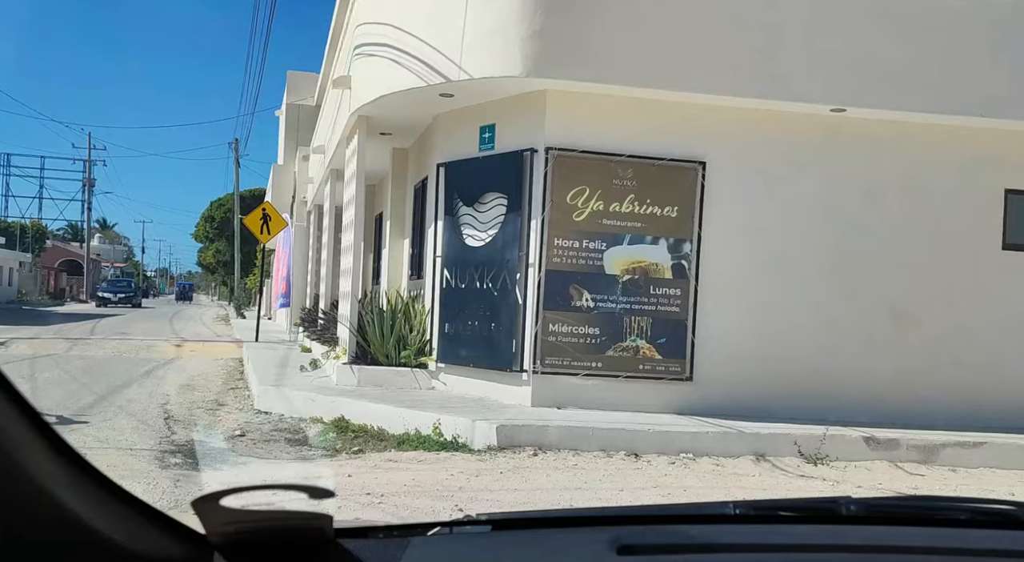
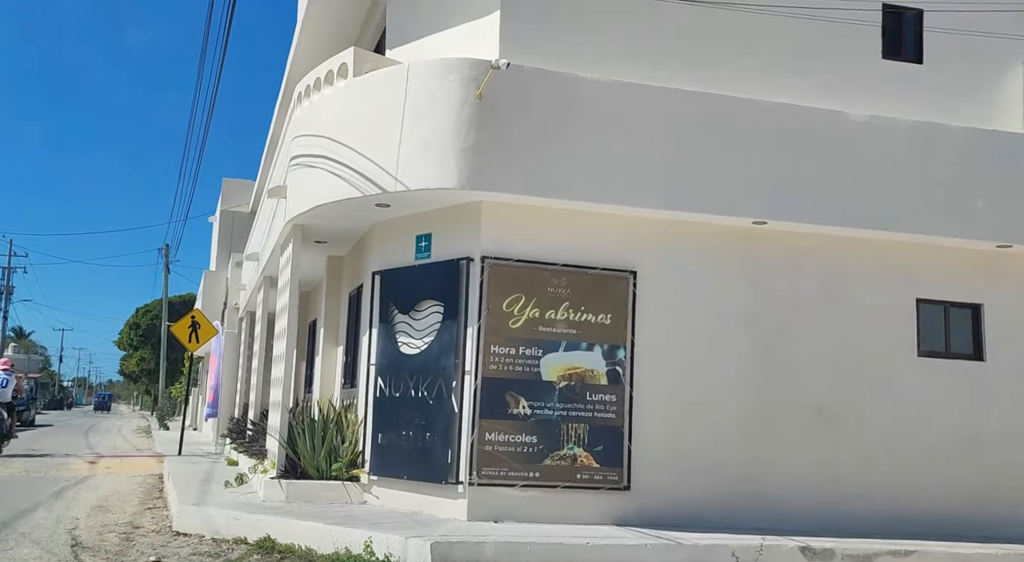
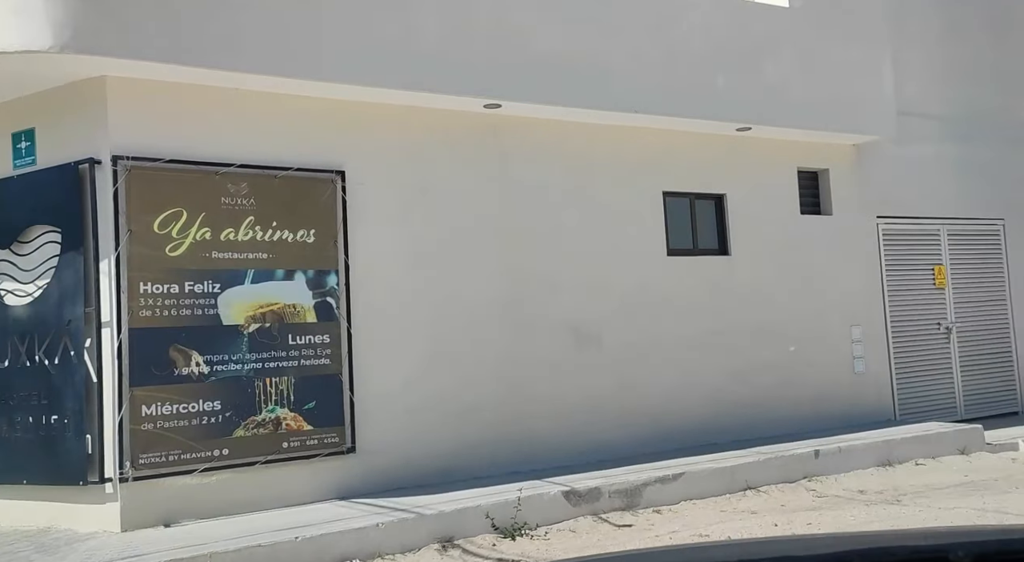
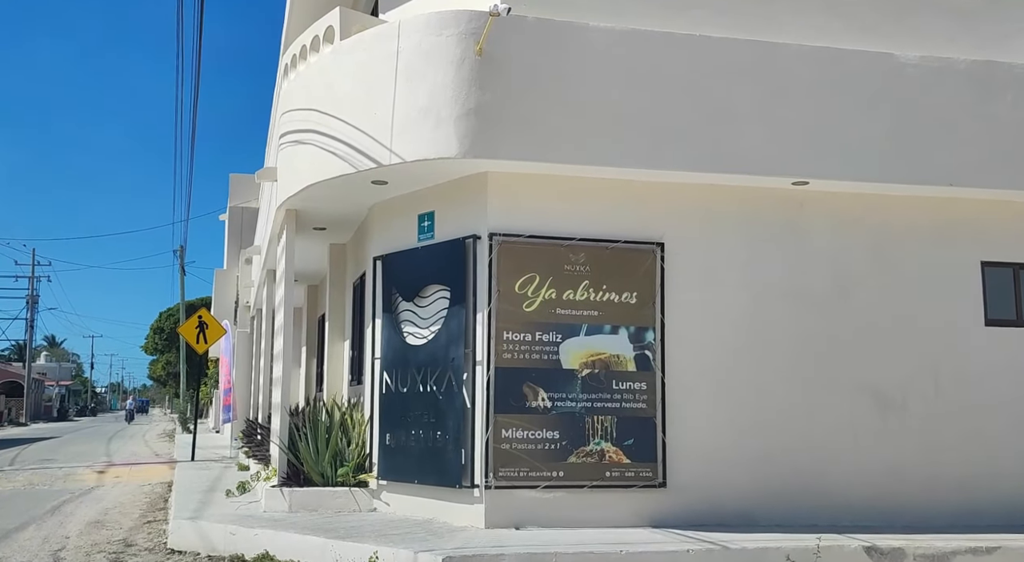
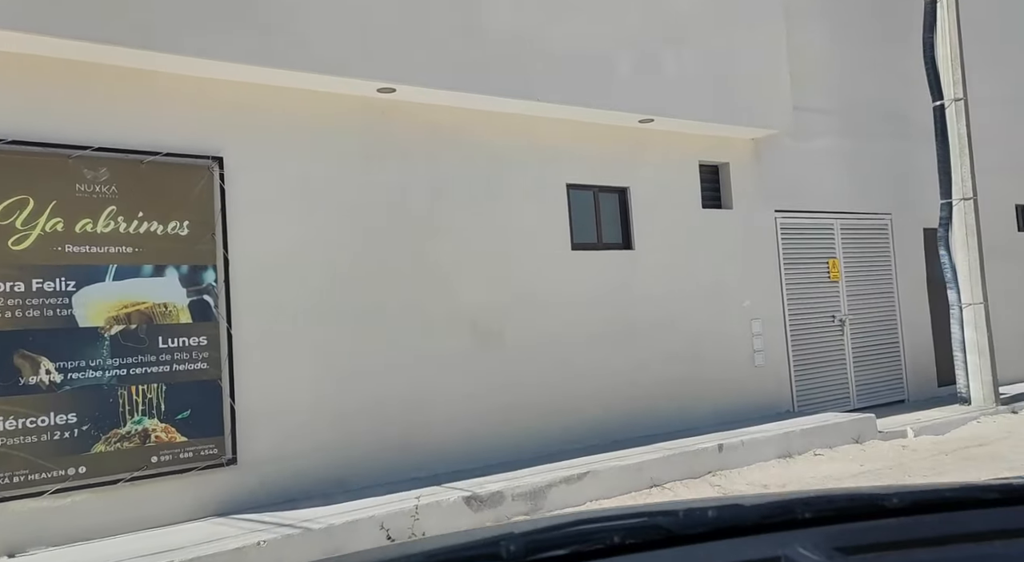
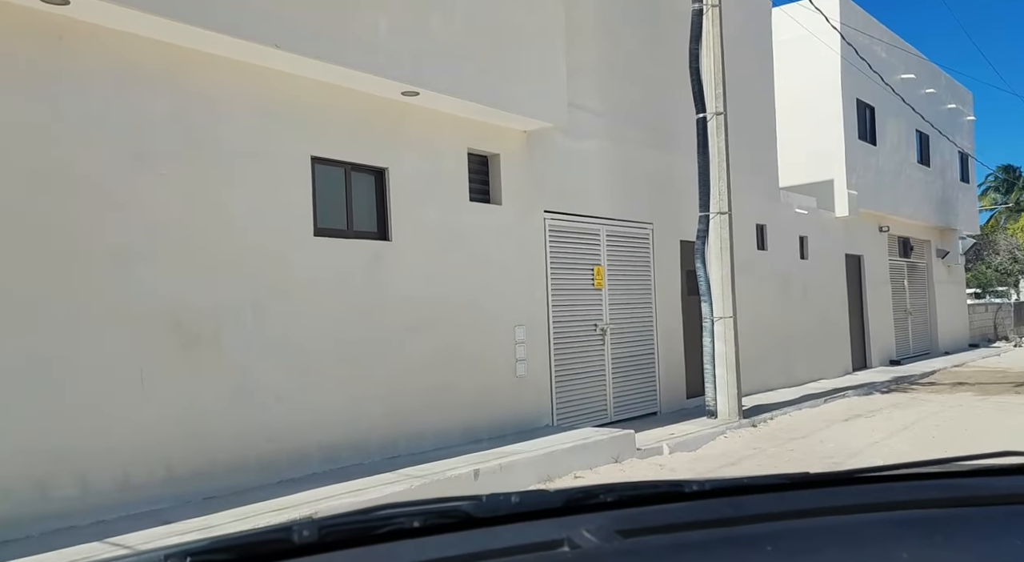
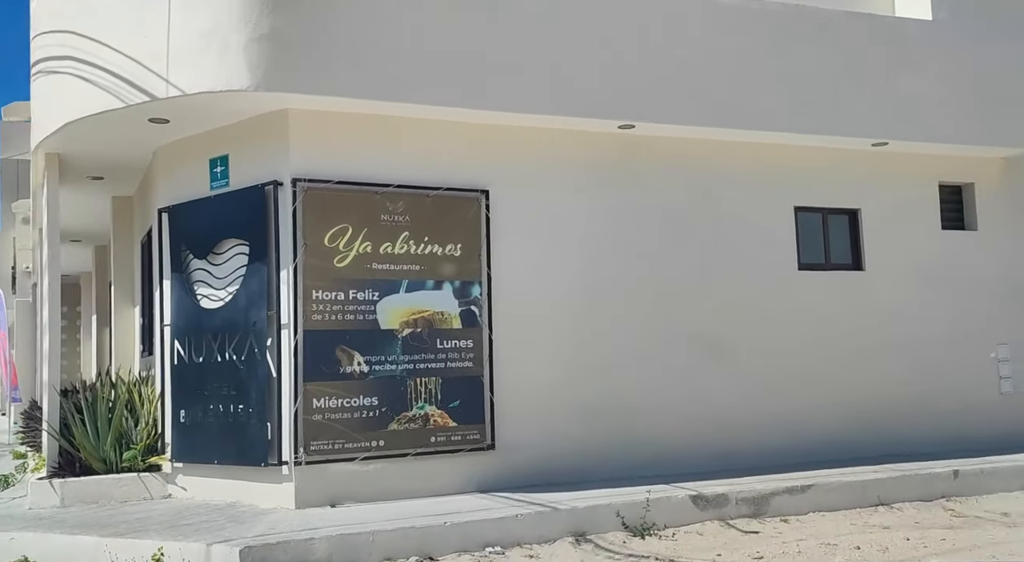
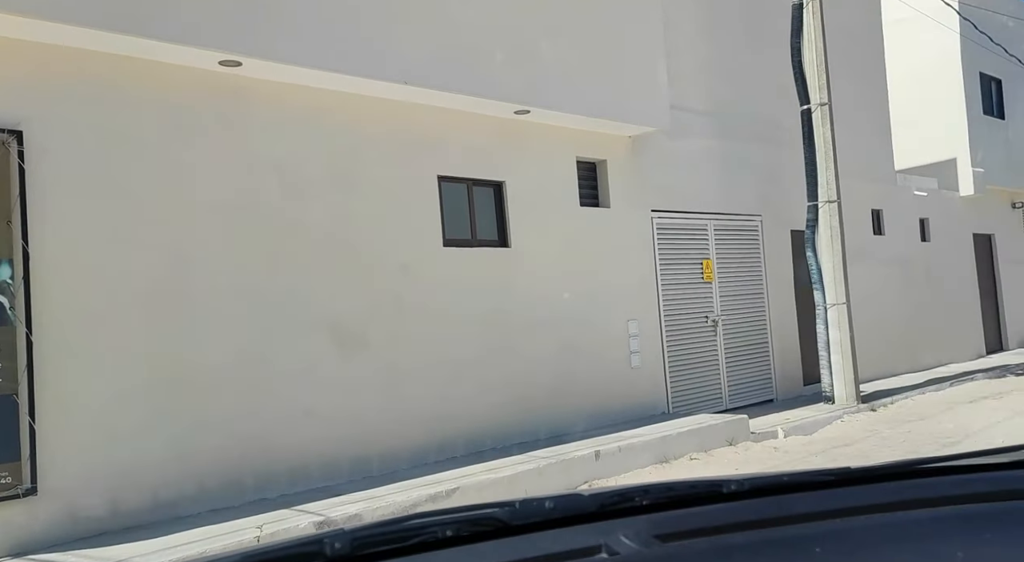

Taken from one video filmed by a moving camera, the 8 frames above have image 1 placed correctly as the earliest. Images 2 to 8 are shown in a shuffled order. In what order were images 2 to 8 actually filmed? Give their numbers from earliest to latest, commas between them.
2, 4, 7, 3, 5, 8, 6
